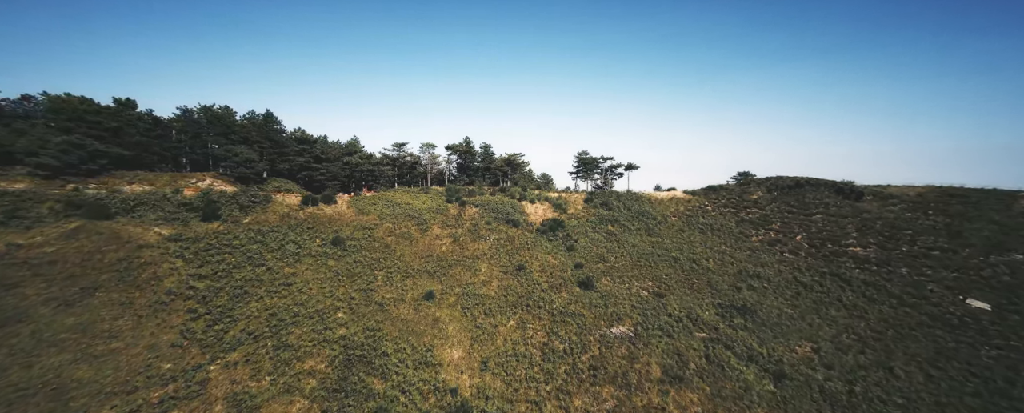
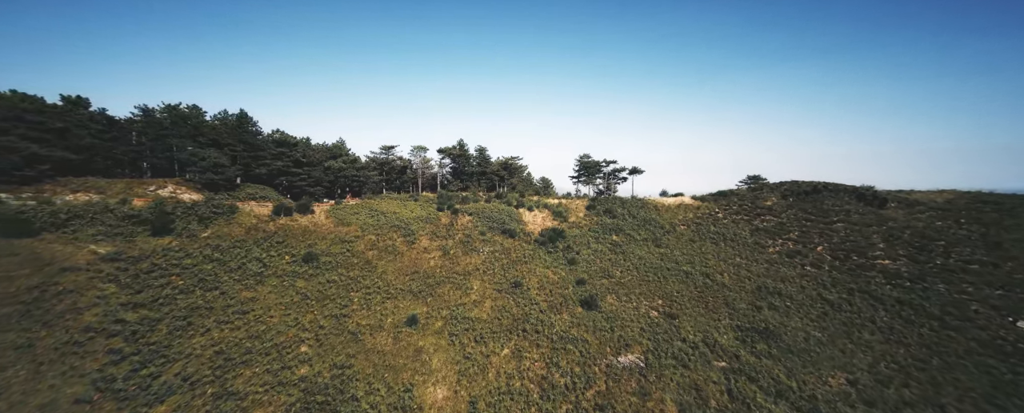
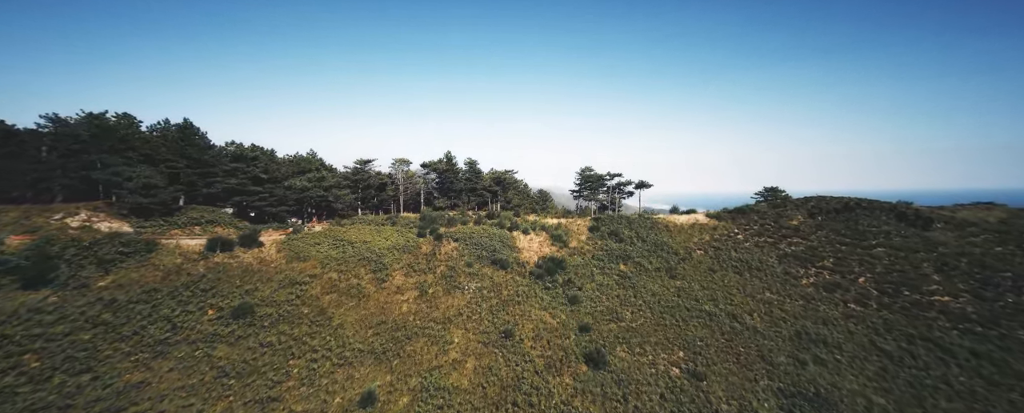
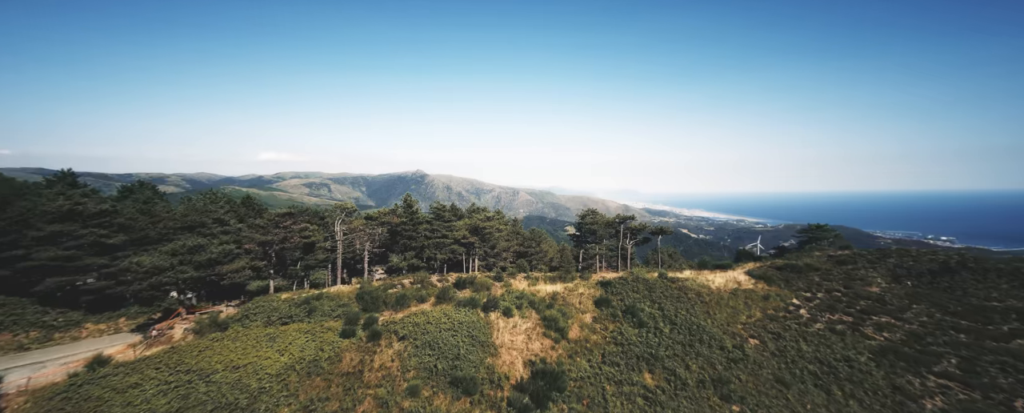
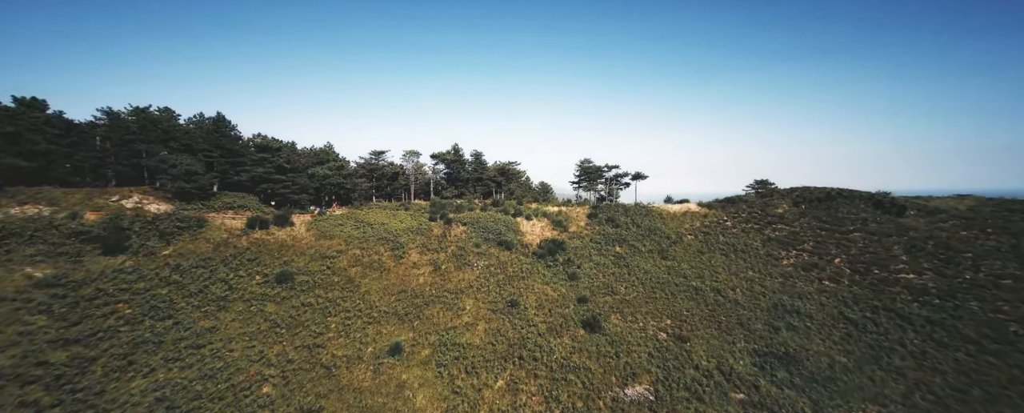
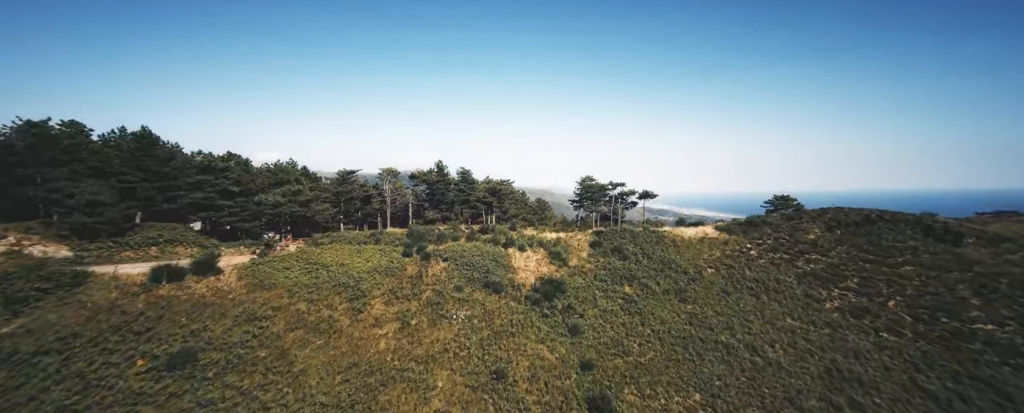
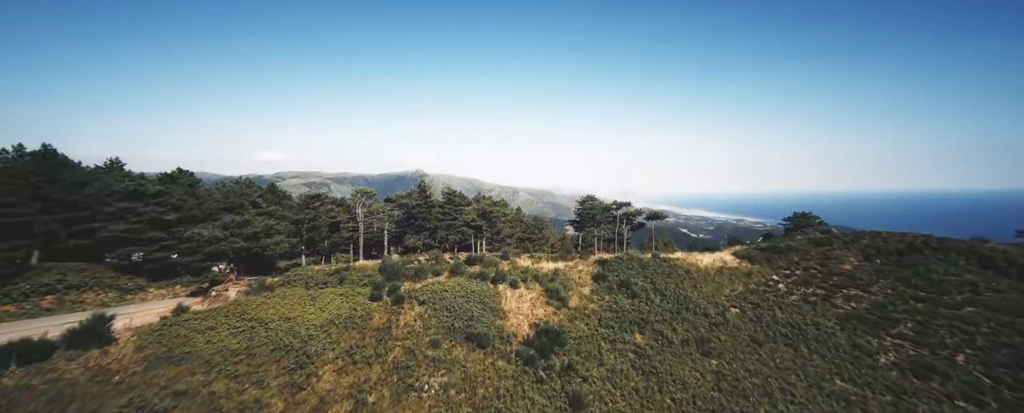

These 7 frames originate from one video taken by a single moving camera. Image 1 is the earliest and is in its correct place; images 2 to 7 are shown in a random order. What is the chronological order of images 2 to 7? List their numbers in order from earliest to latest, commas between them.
2, 5, 3, 6, 7, 4
